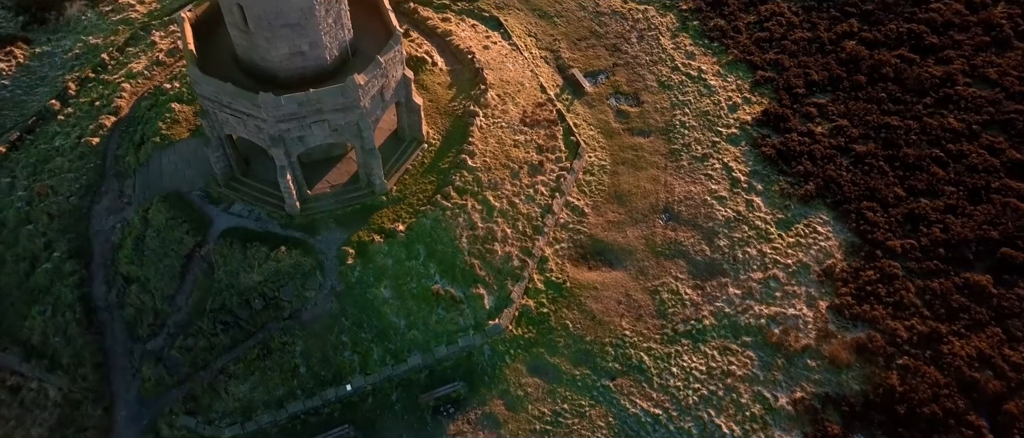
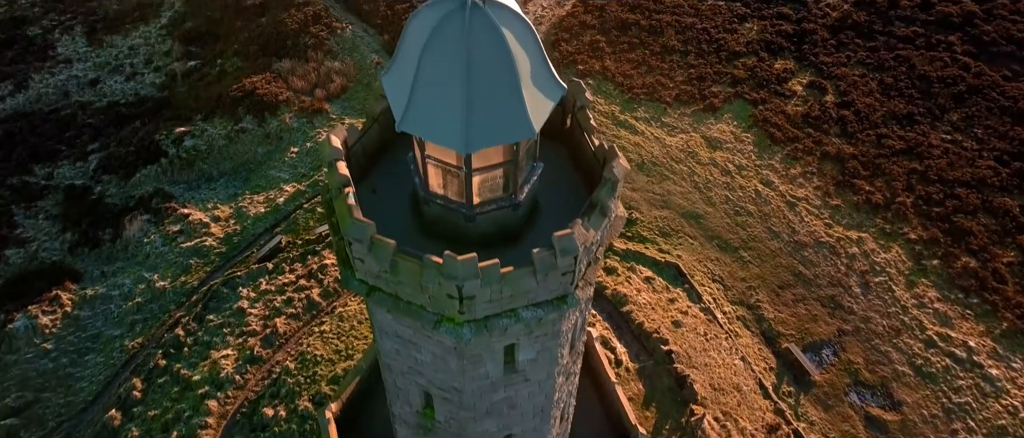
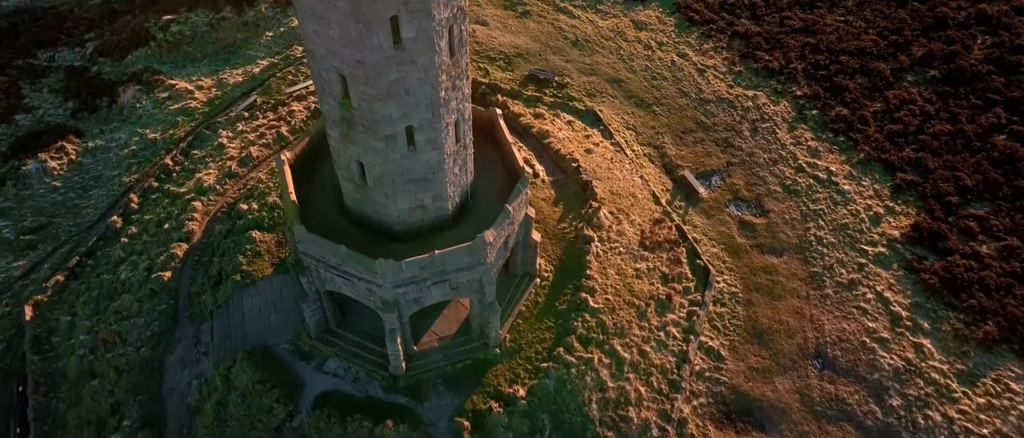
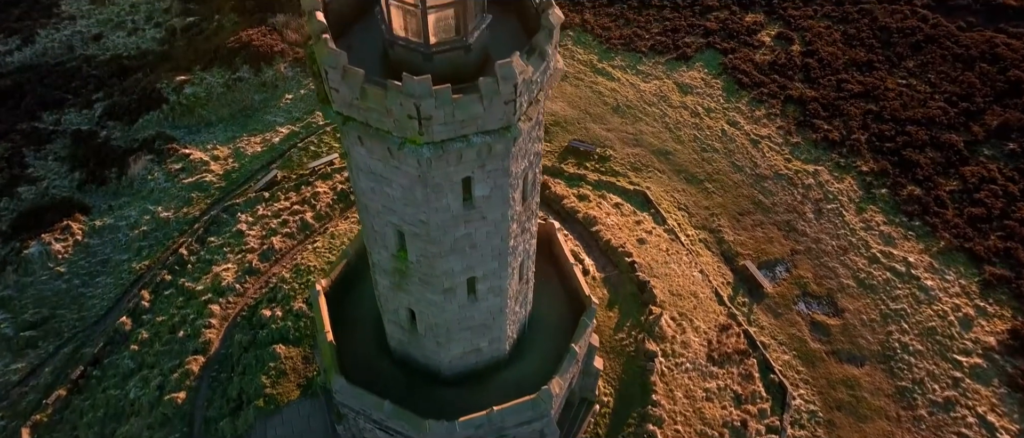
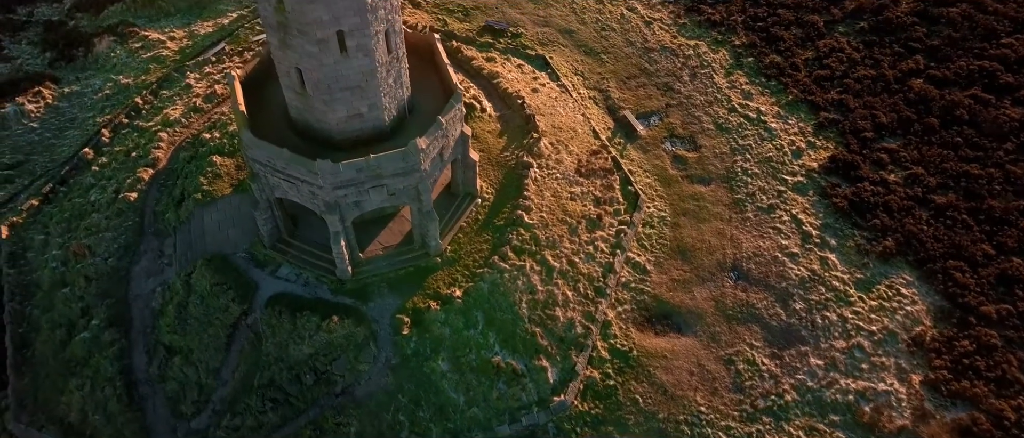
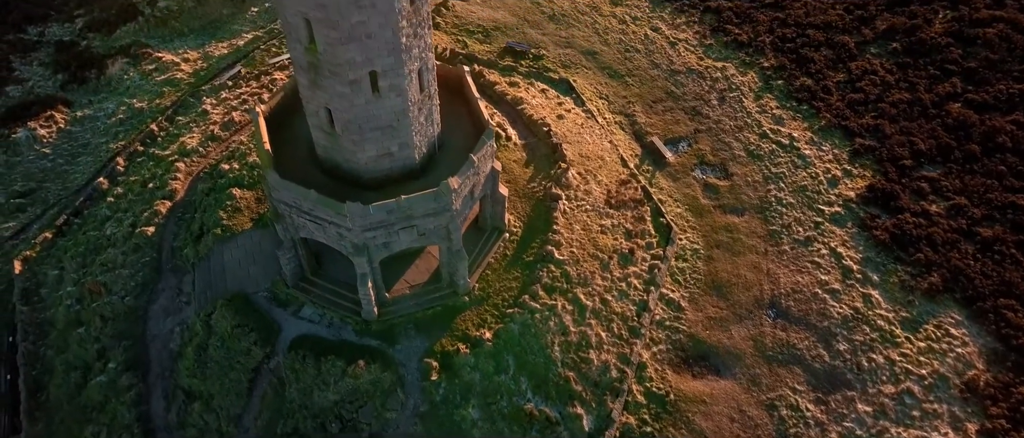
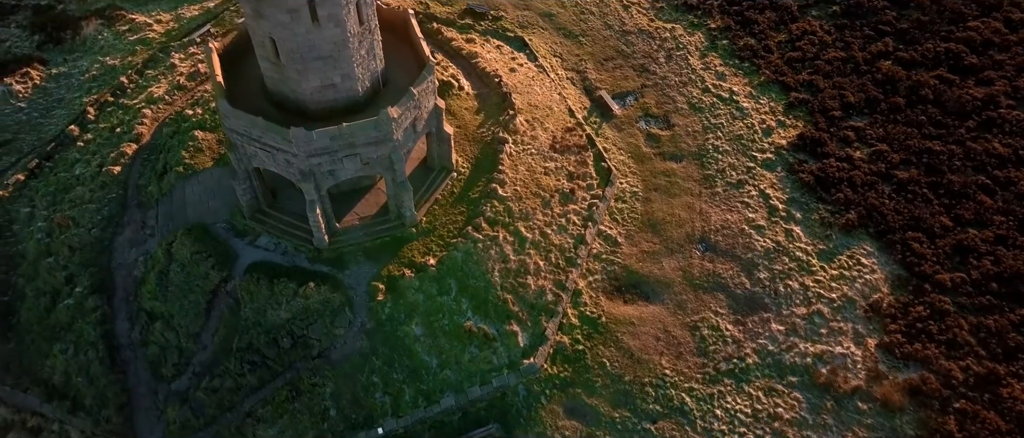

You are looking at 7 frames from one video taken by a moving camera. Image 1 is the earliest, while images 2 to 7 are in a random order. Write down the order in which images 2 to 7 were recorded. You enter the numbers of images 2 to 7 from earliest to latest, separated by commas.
7, 5, 6, 3, 4, 2
